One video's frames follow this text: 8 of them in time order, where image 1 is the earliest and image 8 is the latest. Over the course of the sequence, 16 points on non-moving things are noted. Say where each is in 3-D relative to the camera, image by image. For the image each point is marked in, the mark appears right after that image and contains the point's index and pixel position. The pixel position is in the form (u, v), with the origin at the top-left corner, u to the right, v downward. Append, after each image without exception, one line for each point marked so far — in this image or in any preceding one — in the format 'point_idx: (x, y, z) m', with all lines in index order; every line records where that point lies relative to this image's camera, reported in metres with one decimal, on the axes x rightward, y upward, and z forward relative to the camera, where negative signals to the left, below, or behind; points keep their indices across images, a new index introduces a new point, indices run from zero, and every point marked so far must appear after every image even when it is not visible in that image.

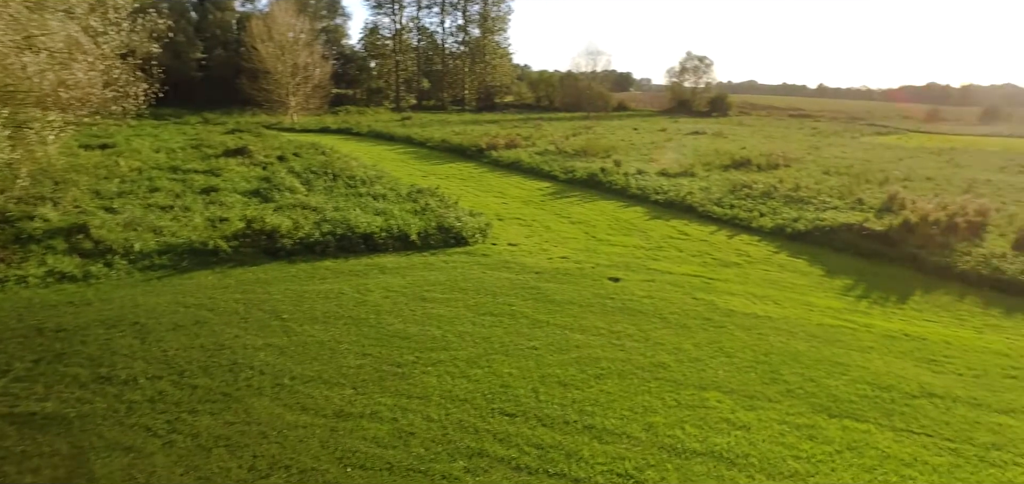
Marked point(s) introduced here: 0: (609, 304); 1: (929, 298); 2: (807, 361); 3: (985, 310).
0: (+1.3, -0.9, +9.5) m
1: (+7.0, -0.9, +11.7) m
2: (+3.4, -1.4, +8.0) m
3: (+7.7, -1.1, +11.4) m
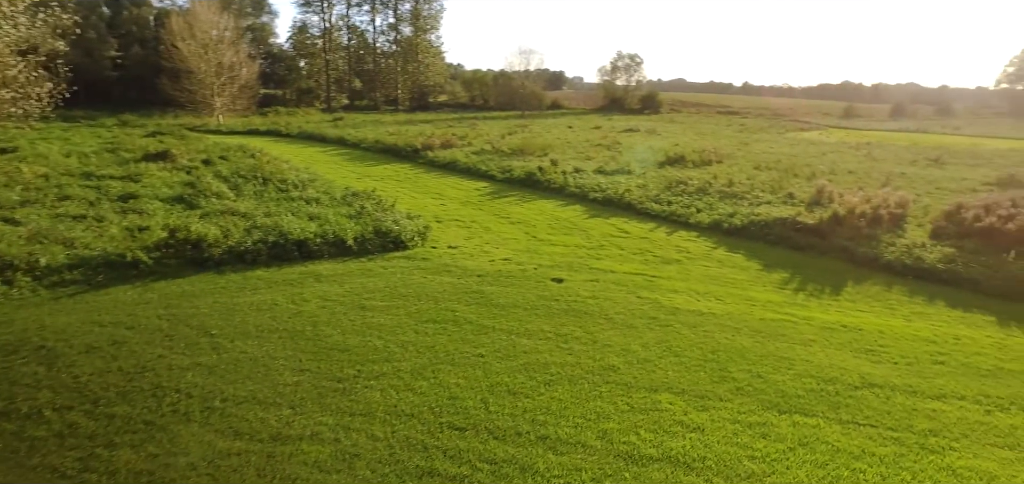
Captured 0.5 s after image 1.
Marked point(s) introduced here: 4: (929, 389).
0: (+0.6, -0.9, +9.4) m
1: (+6.0, -0.8, +12.0) m
2: (+2.8, -1.4, +8.1) m
3: (+6.8, -0.9, +11.8) m
4: (+4.7, -1.6, +7.8) m
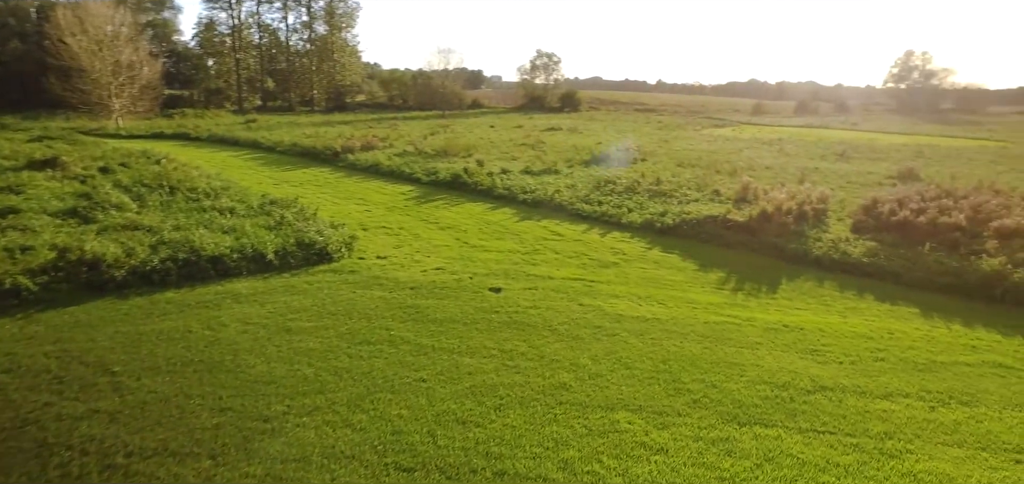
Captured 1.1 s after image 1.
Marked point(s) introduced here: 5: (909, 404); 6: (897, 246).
0: (-0.2, -1.0, +8.9) m
1: (+4.9, -0.8, +12.1) m
2: (+2.2, -1.4, +7.8) m
3: (+5.7, -0.9, +12.0) m
4: (+4.1, -1.6, +7.8) m
5: (+4.3, -1.7, +7.5) m
6: (+7.7, -0.1, +13.9) m
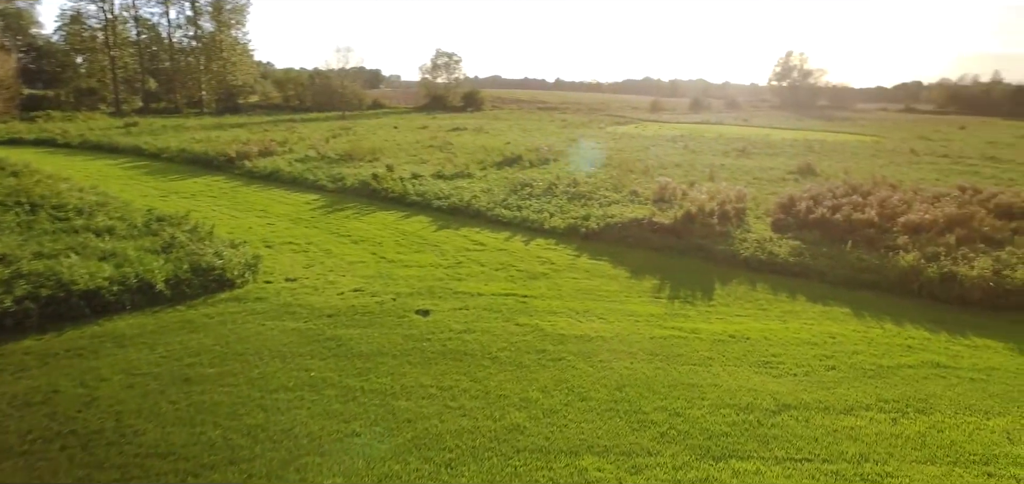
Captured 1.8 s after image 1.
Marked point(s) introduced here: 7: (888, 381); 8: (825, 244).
0: (-0.9, -1.2, +7.9) m
1: (+3.7, -0.8, +11.9) m
2: (+1.6, -1.6, +7.2) m
3: (+4.5, -0.9, +11.8) m
4: (+3.5, -1.7, +7.4) m
5: (+3.7, -1.8, +7.2) m
6: (+6.2, -0.1, +14.0) m
7: (+4.5, -1.6, +8.2) m
8: (+6.3, 0.0, +14.0) m
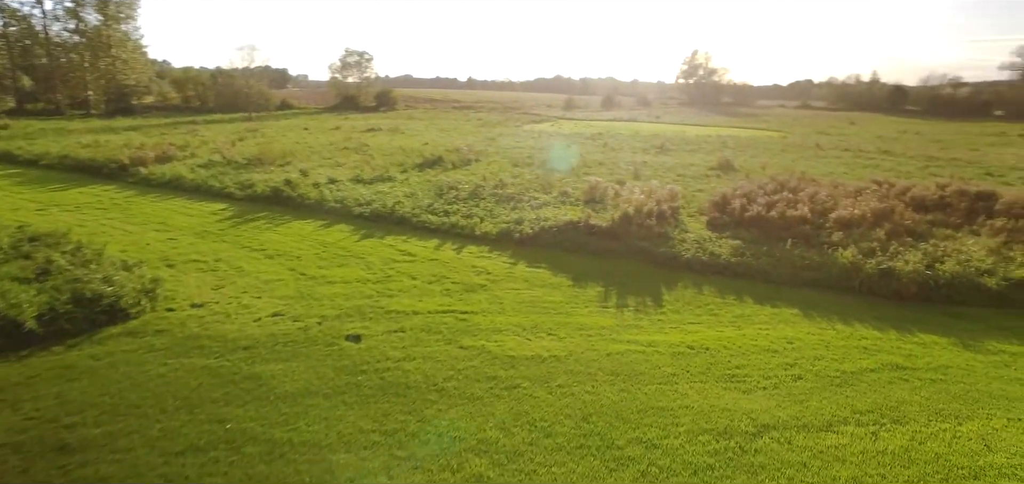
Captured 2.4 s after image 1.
0: (-1.5, -1.4, +6.9) m
1: (+2.7, -0.8, +11.4) m
2: (+1.1, -1.7, +6.5) m
3: (+3.5, -0.9, +11.4) m
4: (+3.0, -1.7, +6.9) m
5: (+3.3, -1.8, +6.7) m
6: (+4.9, 0.0, +13.8) m
7: (+3.9, -1.7, +7.8) m
8: (+5.0, 0.0, +13.8) m
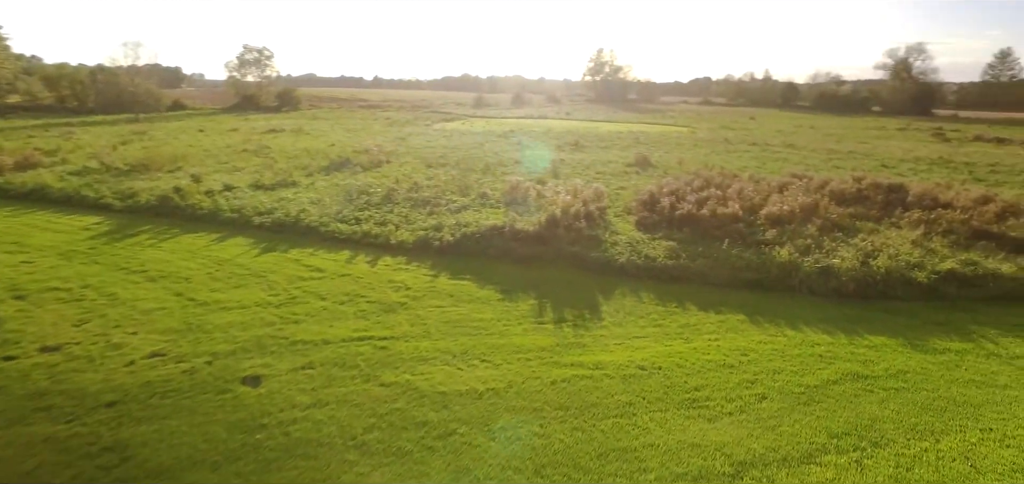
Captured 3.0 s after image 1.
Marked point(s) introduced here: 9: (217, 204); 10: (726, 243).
0: (-2.0, -1.6, +5.6) m
1: (+1.5, -0.9, +10.5) m
2: (+0.7, -1.8, +5.5) m
3: (+2.3, -0.9, +10.6) m
4: (+2.4, -1.8, +6.1) m
5: (+2.8, -1.9, +5.9) m
6: (+3.4, 0.0, +13.2) m
7: (+3.2, -1.7, +7.1) m
8: (+3.5, 0.0, +13.2) m
9: (-7.1, +0.9, +16.9) m
10: (+4.0, 0.0, +13.0) m
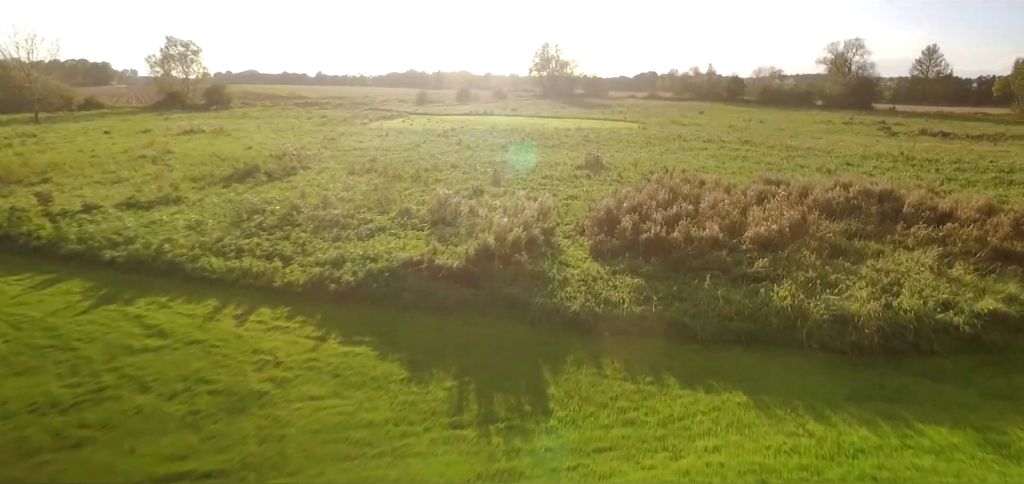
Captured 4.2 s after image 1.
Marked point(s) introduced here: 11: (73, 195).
0: (-2.6, -2.3, +2.3) m
1: (+0.6, -1.5, +7.5) m
2: (+0.1, -2.4, +2.4) m
3: (+1.4, -1.5, +7.6) m
4: (+1.8, -2.4, +3.2) m
5: (+2.1, -2.5, +3.0) m
6: (+2.2, -0.6, +10.3) m
7: (+2.5, -2.3, +4.2) m
8: (+2.3, -0.5, +10.3) m
9: (-8.6, +0.2, +13.2) m
10: (+2.8, -0.5, +10.2) m
11: (-10.8, +1.1, +17.0) m
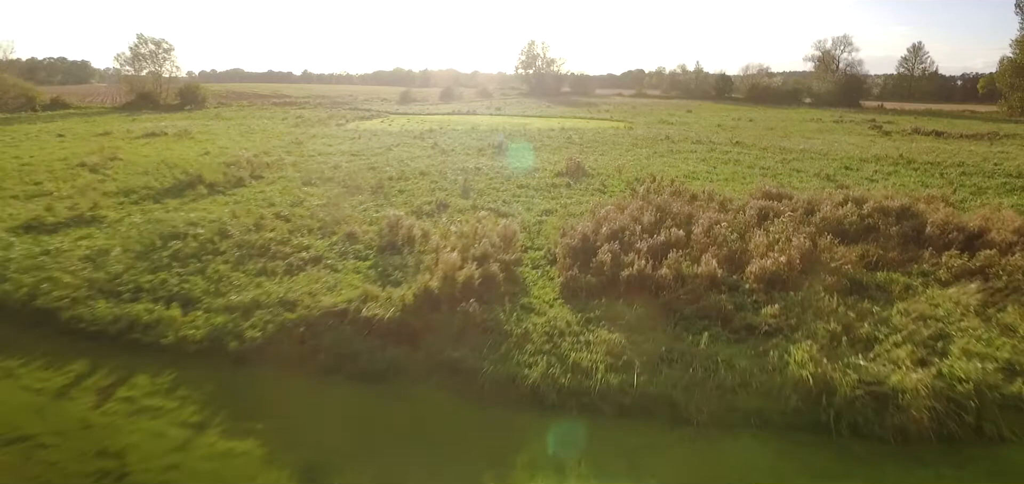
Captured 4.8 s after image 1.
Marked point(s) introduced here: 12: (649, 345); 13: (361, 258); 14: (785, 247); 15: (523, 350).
0: (-3.1, -2.9, +0.2) m
1: (0.0, -2.1, +5.3) m
2: (-0.4, -3.0, +0.3) m
3: (+0.8, -2.1, +5.5) m
4: (+1.3, -2.9, +1.1) m
5: (+1.6, -3.0, +0.9) m
6: (+1.6, -1.1, +8.2) m
7: (+2.0, -2.8, +2.2) m
8: (+1.7, -1.1, +8.2) m
9: (-9.2, -0.4, +10.9) m
10: (+2.2, -1.1, +8.1) m
11: (-11.5, +0.5, +14.7) m
12: (+1.5, -1.2, +7.9) m
13: (-2.6, -0.2, +11.9) m
14: (+4.3, -0.1, +10.8) m
15: (+0.1, -1.2, +7.9) m
